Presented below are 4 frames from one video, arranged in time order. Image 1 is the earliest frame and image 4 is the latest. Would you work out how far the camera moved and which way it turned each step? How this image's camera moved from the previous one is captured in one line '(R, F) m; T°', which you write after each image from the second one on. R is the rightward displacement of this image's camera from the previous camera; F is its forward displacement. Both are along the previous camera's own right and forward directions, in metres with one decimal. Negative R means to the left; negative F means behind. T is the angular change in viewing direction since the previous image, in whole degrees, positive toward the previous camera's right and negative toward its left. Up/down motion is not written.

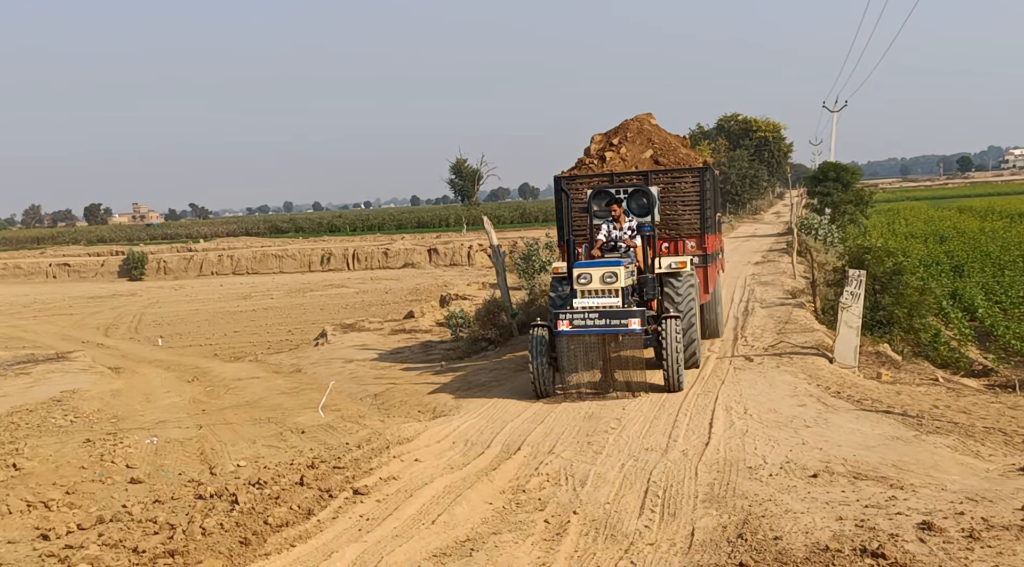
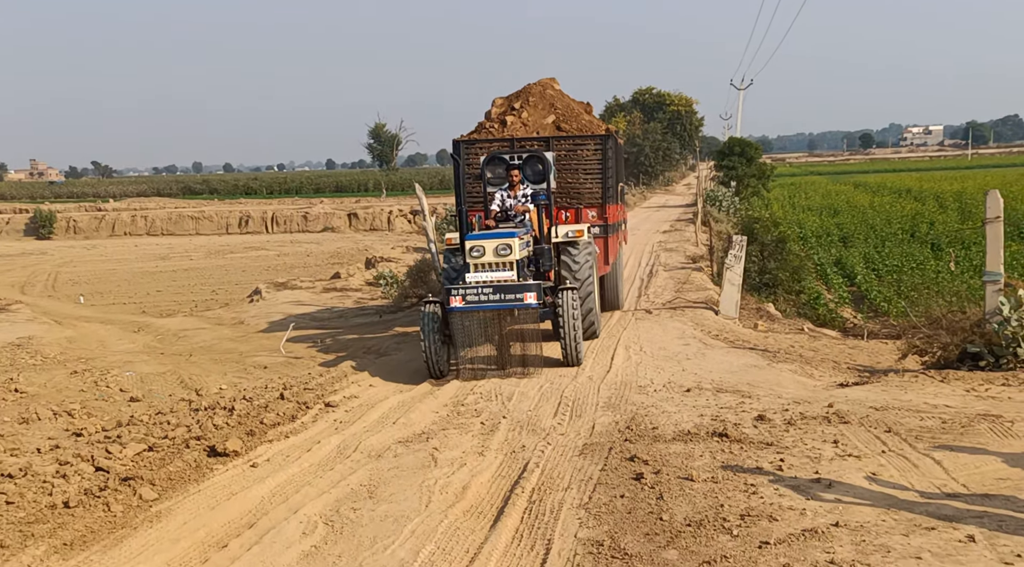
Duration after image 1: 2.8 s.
(-0.3, -2.1) m; +5°
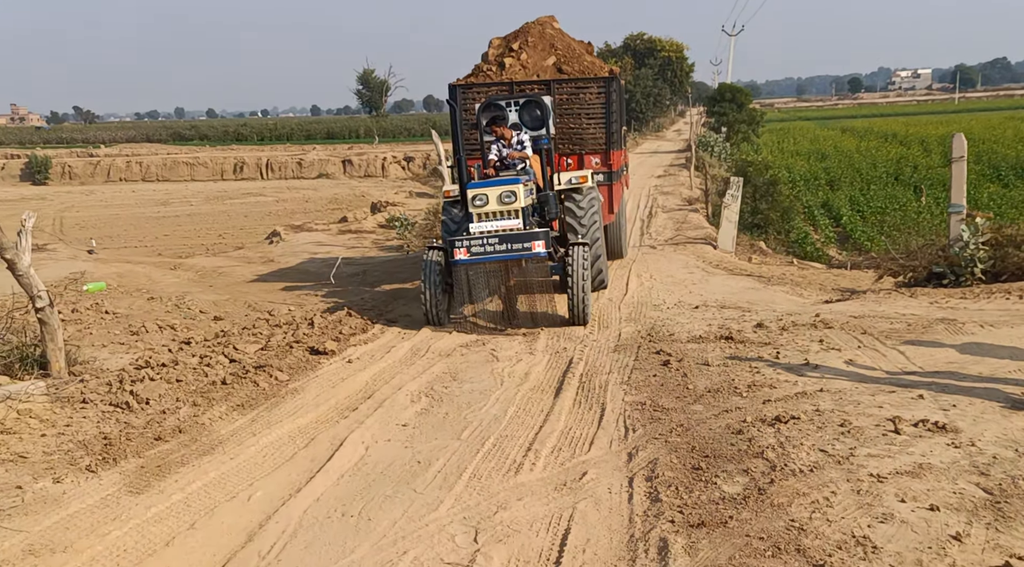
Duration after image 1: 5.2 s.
(-0.5, -1.7) m; +1°
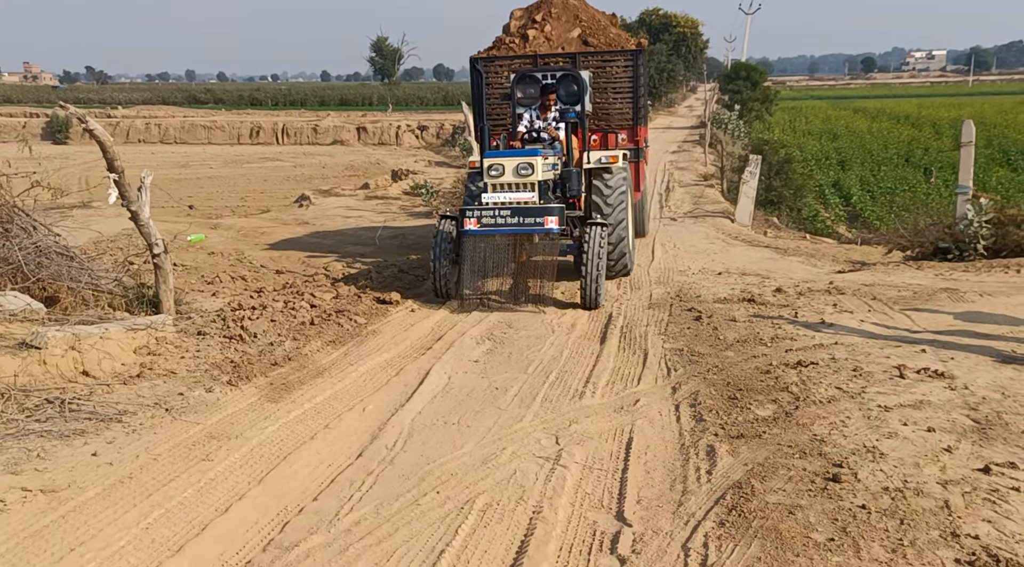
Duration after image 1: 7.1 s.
(-0.4, -1.1) m; 0°
